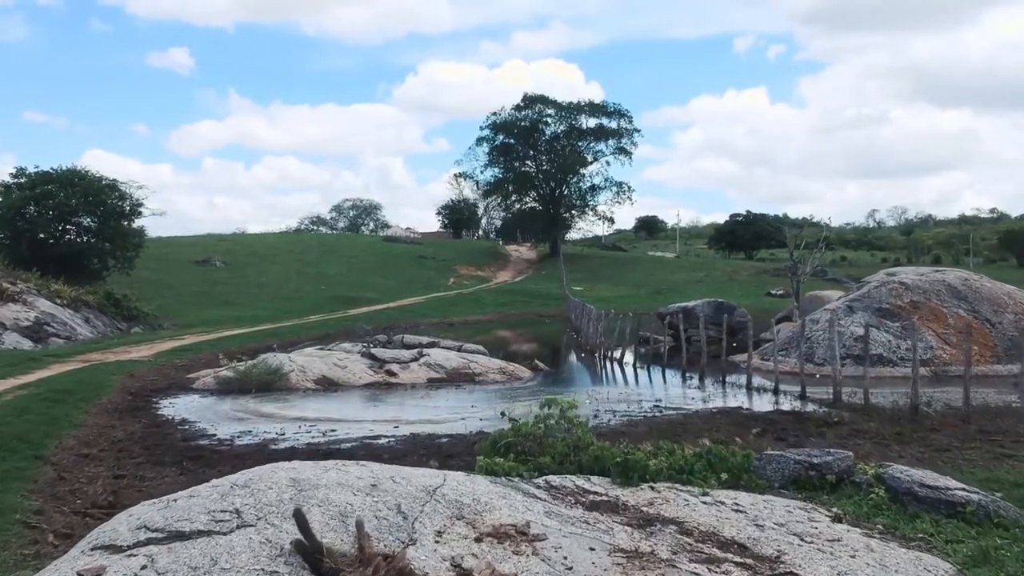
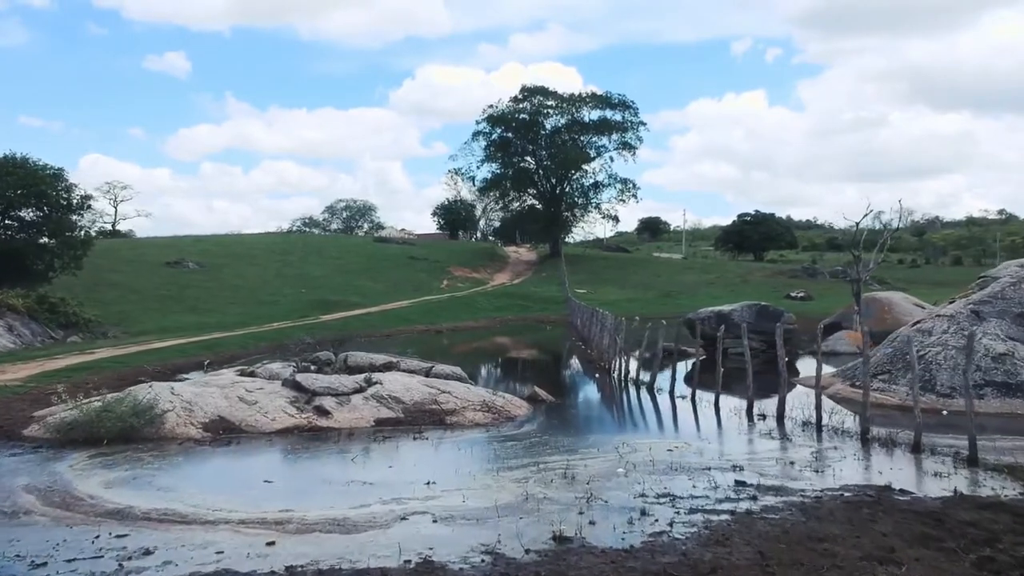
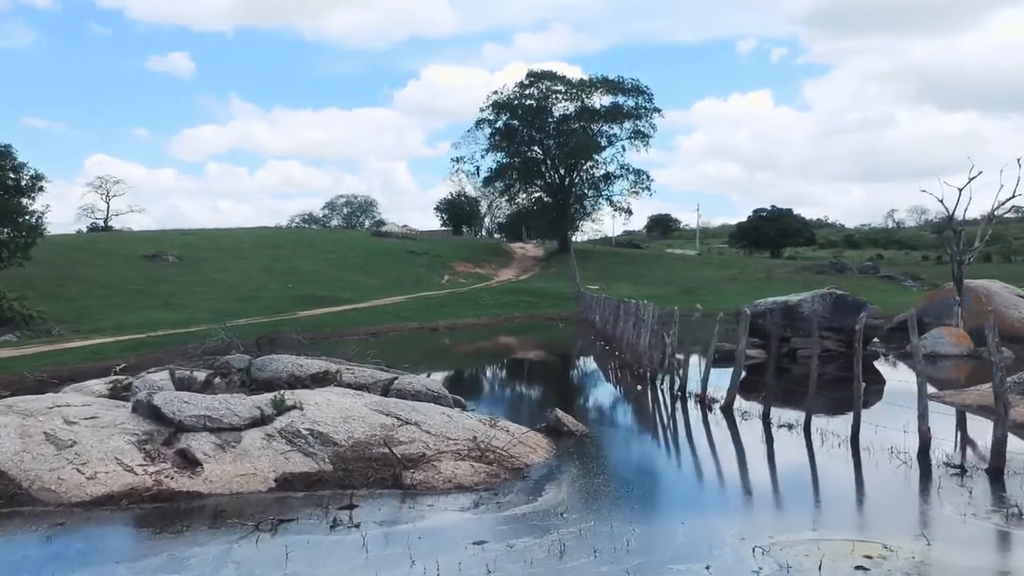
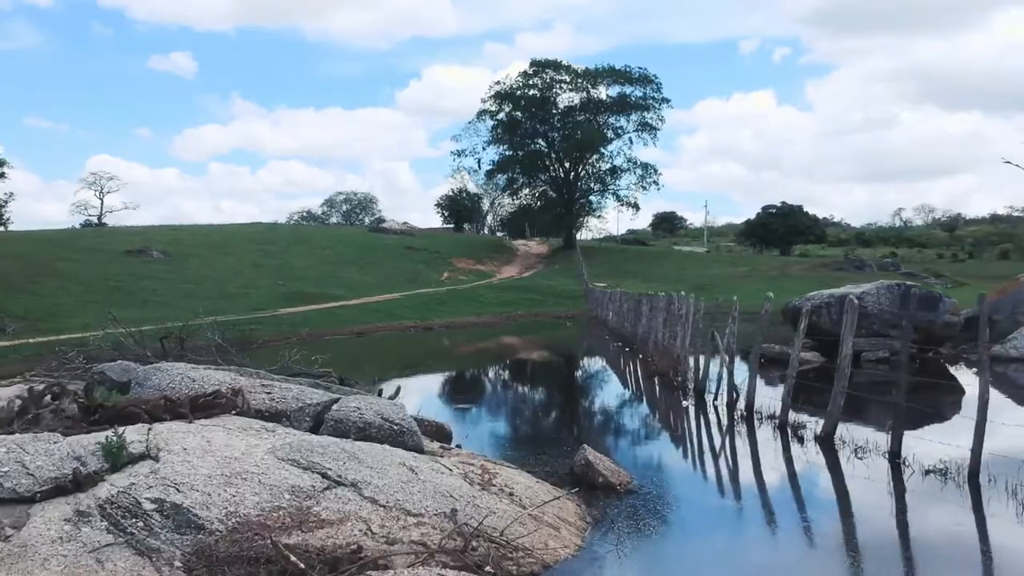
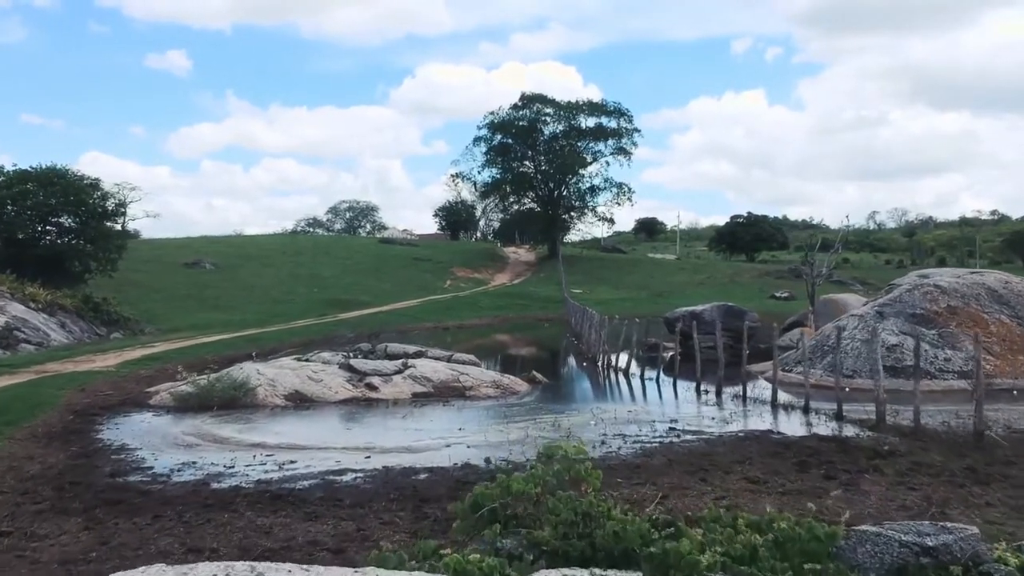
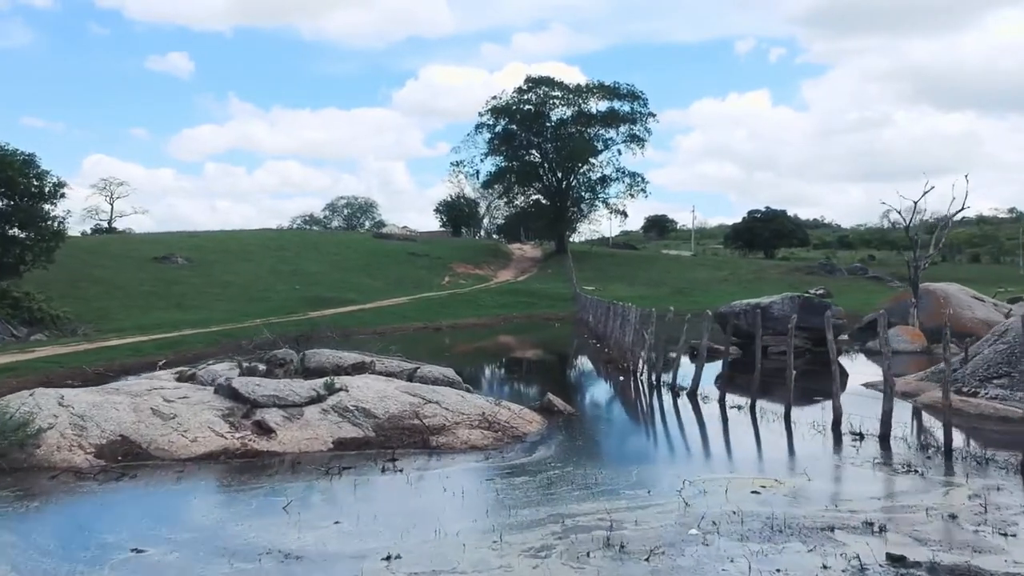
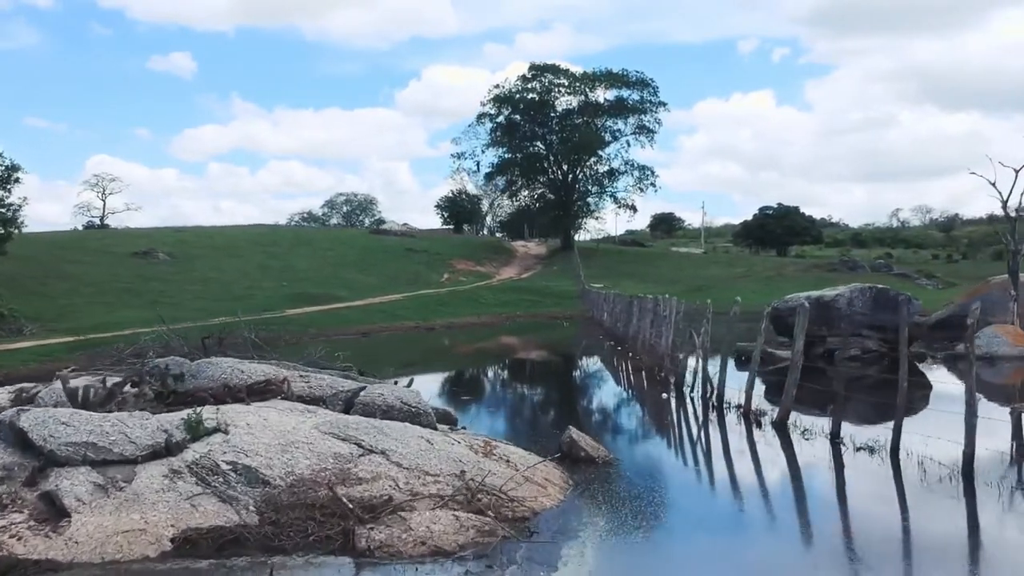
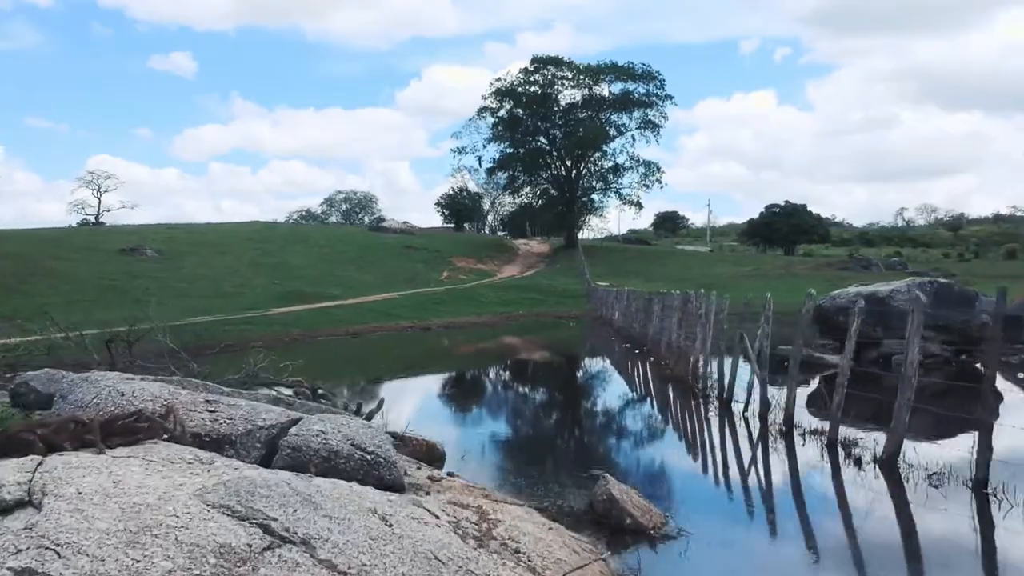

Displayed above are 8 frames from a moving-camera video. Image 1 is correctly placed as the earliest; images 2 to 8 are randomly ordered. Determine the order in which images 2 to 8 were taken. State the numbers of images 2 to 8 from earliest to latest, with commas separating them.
5, 2, 6, 3, 7, 4, 8
